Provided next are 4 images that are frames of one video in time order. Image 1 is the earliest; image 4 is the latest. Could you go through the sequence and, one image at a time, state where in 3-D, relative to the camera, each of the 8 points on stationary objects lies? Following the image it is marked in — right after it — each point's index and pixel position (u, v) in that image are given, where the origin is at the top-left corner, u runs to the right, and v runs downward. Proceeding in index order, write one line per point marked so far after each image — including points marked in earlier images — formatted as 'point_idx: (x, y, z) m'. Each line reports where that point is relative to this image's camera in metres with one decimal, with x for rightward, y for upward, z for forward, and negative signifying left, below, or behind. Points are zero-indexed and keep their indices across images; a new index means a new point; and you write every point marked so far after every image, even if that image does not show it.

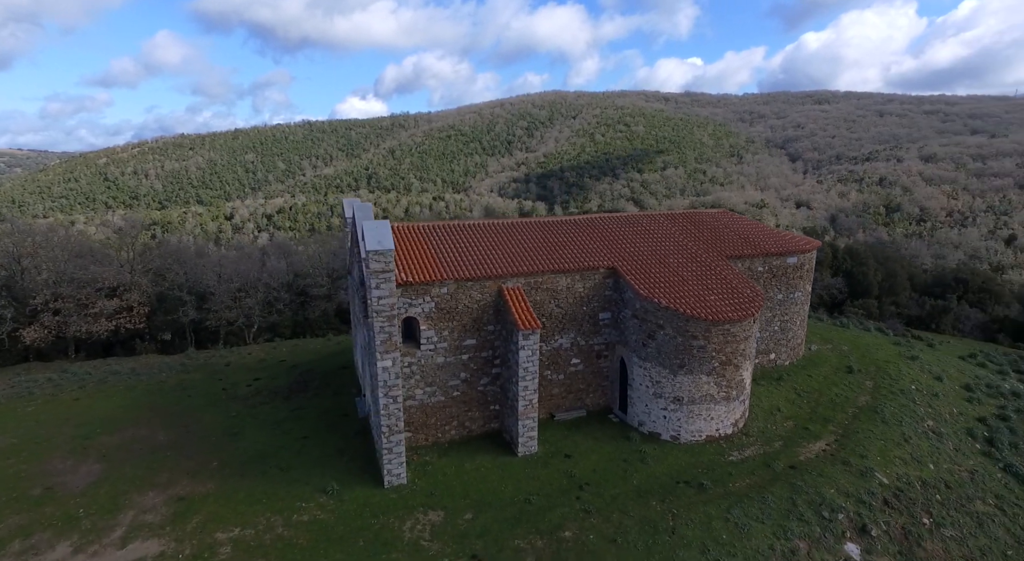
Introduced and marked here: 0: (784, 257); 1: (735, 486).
0: (+9.5, +0.8, +19.5) m
1: (+5.5, -5.0, +13.8) m
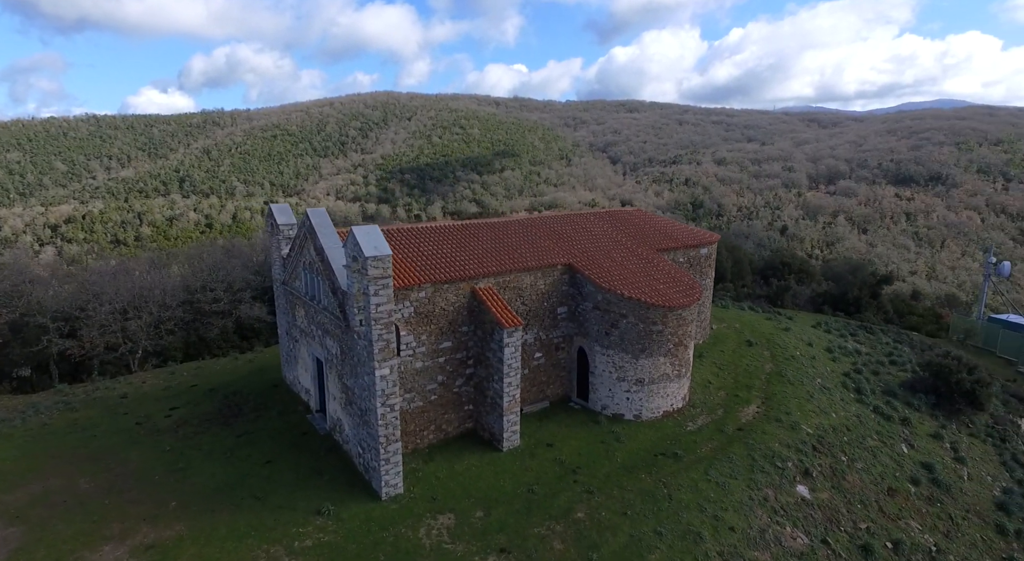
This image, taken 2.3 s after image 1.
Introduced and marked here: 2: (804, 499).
0: (+7.3, +1.3, +22.2) m
1: (+5.3, -4.7, +15.6) m
2: (+7.5, -5.6, +14.5) m
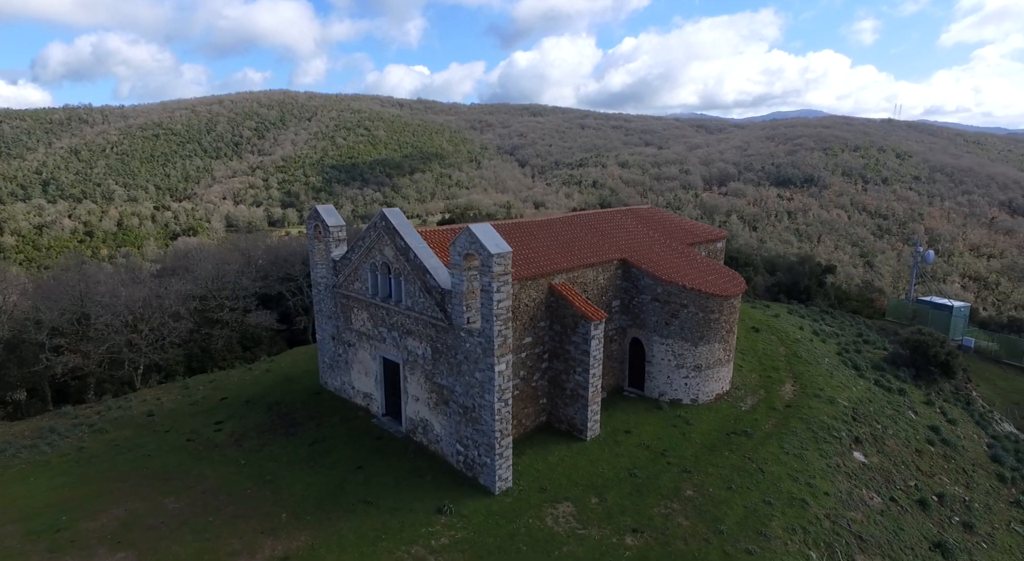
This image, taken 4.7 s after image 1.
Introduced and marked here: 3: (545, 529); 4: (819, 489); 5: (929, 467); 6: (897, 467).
0: (+8.6, +1.6, +23.7) m
1: (+7.7, -4.4, +17.0) m
2: (+10.0, -5.2, +16.1) m
3: (+0.7, -5.6, +12.7) m
4: (+7.7, -5.2, +14.1) m
5: (+13.1, -5.9, +17.7) m
6: (+11.5, -5.6, +16.8) m
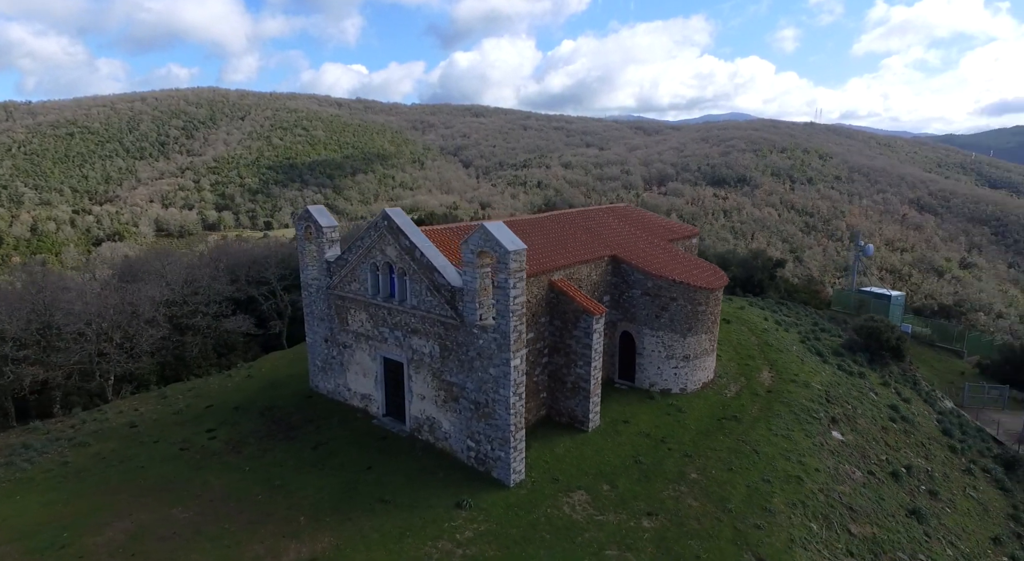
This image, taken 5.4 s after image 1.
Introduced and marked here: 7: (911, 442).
0: (+7.9, +1.8, +24.8) m
1: (+7.7, -4.2, +18.0) m
2: (+10.1, -5.0, +17.4) m
3: (+1.2, -5.5, +13.1) m
4: (+8.0, -5.0, +15.2) m
5: (+13.1, -5.5, +19.2) m
6: (+11.5, -5.3, +18.2) m
7: (+14.1, -5.7, +19.9) m
